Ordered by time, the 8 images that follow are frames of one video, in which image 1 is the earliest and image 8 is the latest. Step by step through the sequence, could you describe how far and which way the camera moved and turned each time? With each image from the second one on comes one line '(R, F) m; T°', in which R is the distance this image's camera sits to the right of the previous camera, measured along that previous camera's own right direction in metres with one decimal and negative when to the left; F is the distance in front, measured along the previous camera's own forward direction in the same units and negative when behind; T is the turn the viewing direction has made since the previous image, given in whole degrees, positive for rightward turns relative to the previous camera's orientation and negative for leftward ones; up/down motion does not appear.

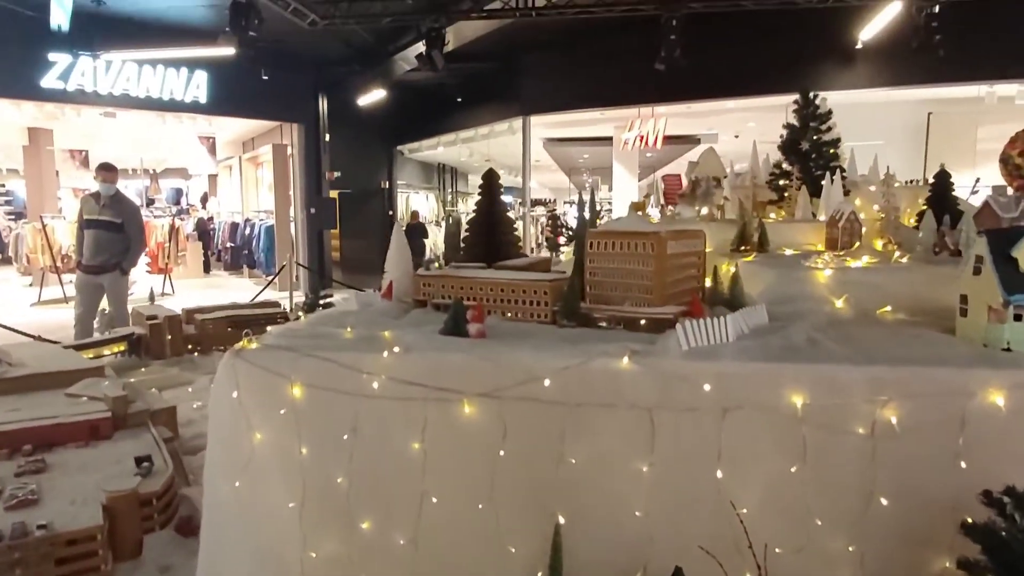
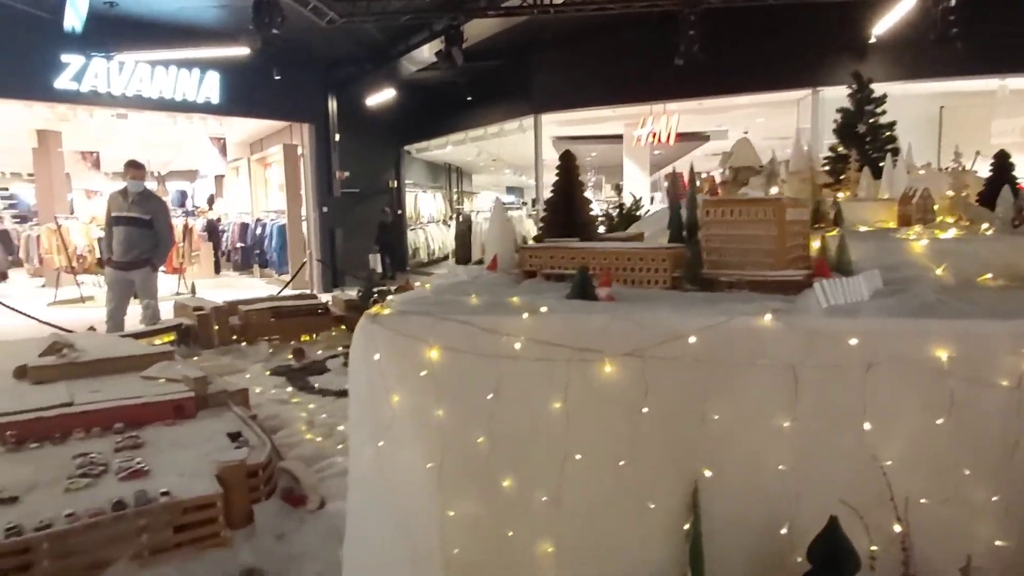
(-0.3, 0.0) m; 0°
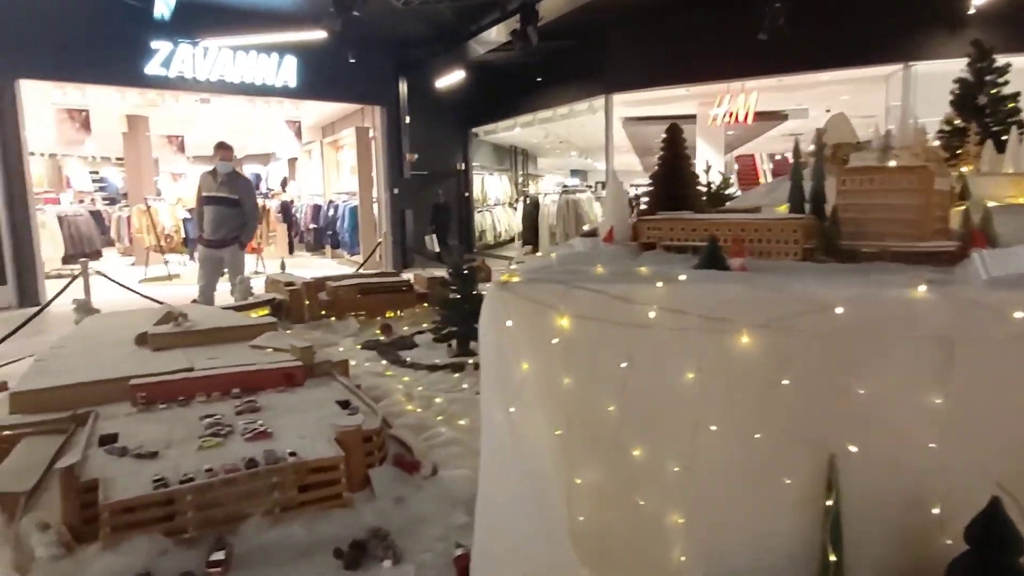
(-0.2, 0.0) m; -5°
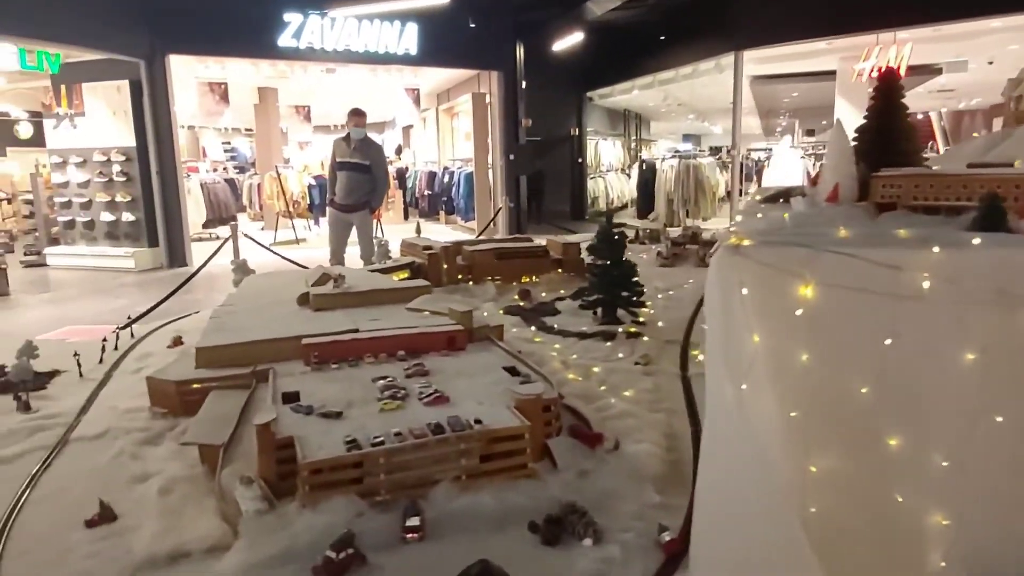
(-0.3, +0.1) m; -9°
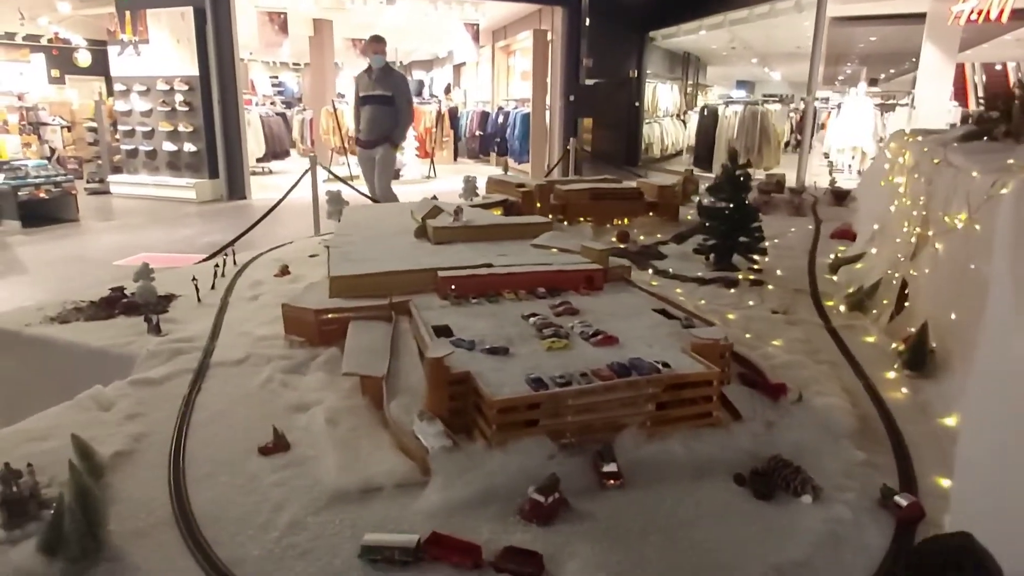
(-0.4, +0.1) m; -3°
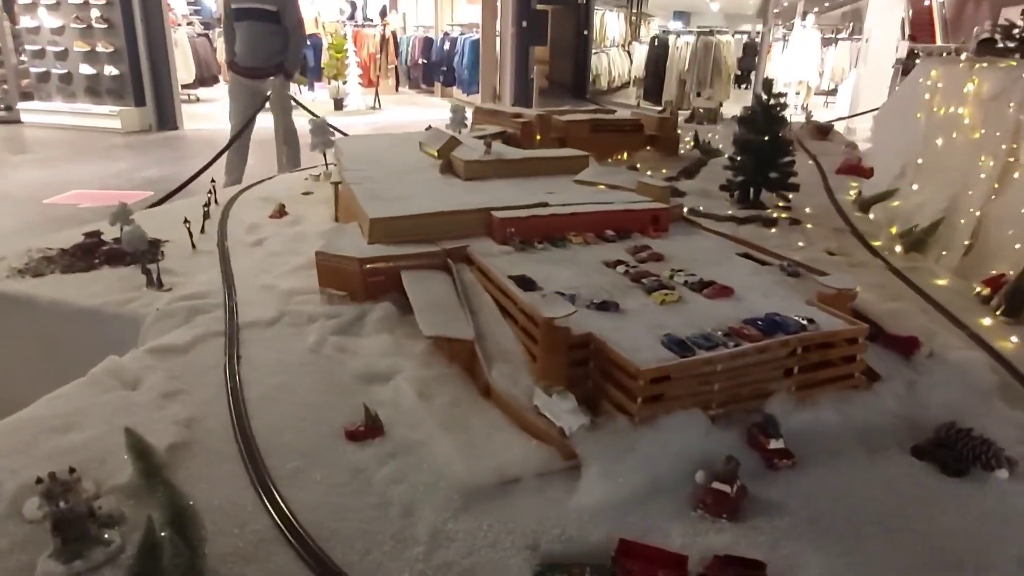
(-0.5, +0.3) m; +6°
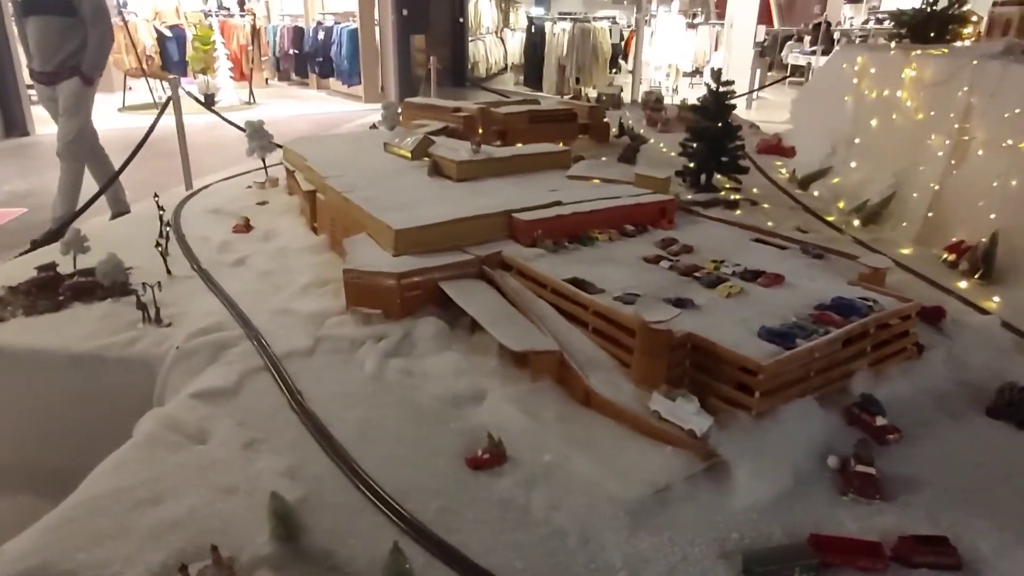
(-0.5, +0.1) m; +10°
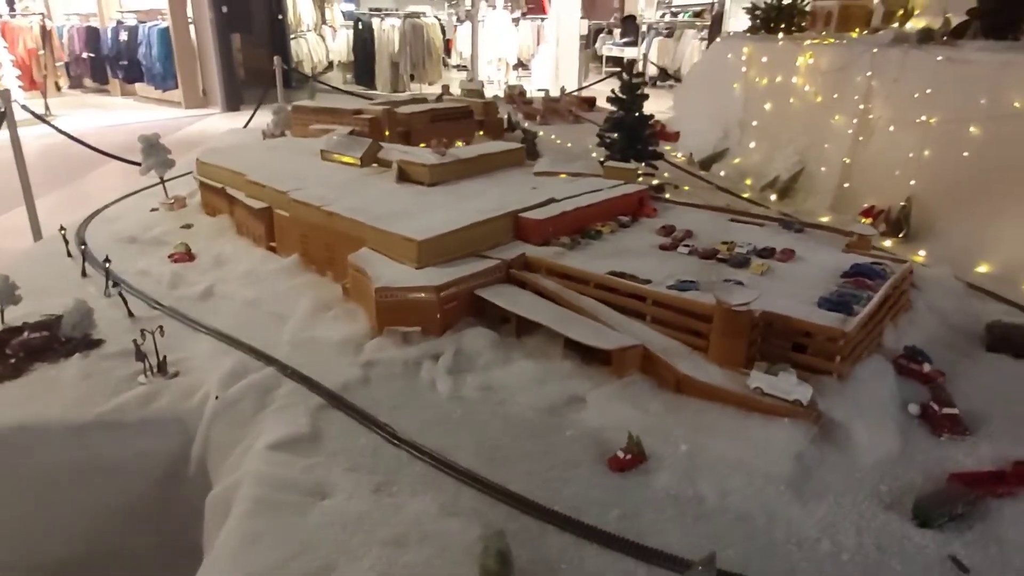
(-0.6, +0.1) m; +14°
